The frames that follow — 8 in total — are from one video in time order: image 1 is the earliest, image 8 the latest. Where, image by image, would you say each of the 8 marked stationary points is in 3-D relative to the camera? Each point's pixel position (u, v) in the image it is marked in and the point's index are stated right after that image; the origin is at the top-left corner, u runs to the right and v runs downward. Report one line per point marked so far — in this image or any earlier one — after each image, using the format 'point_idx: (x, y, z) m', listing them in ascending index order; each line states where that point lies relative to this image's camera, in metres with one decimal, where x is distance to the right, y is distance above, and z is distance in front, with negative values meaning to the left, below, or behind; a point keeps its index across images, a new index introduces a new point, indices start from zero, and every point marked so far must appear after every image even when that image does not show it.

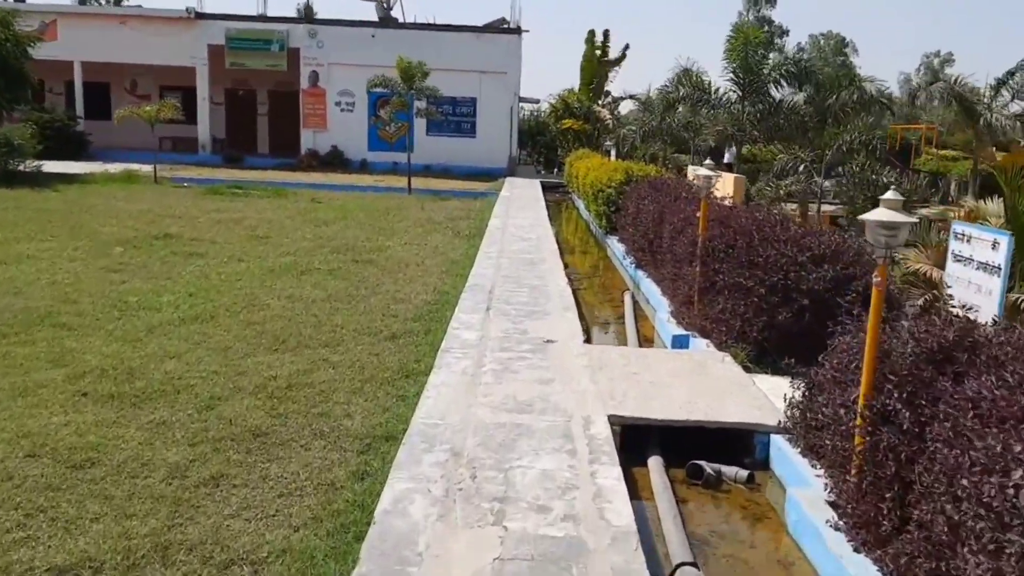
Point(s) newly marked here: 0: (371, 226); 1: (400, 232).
0: (-2.0, +0.9, +11.5) m
1: (-1.5, +0.8, +11.1) m
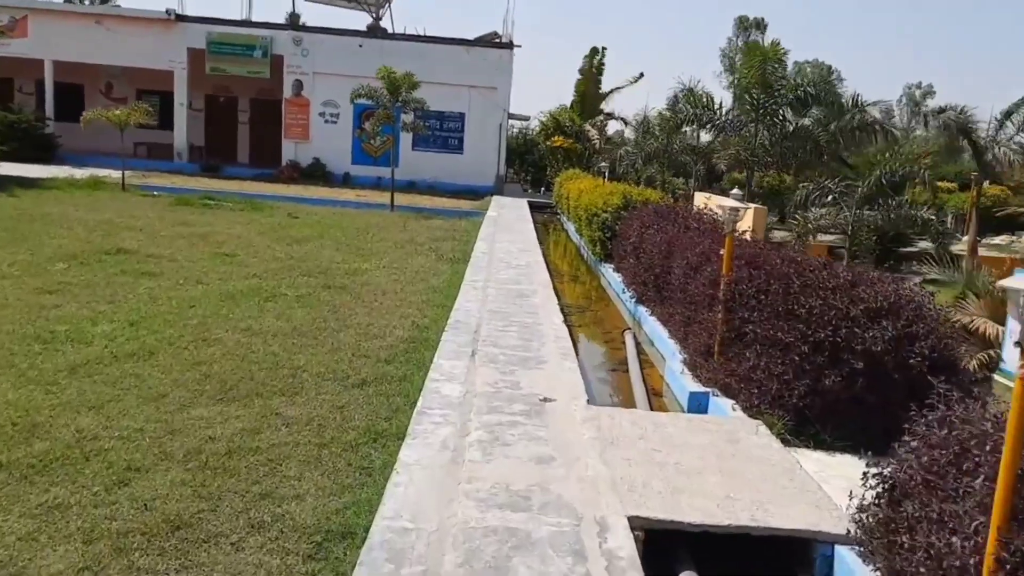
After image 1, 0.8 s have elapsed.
0: (-2.1, +0.5, +10.6) m
1: (-1.6, +0.4, +10.3) m
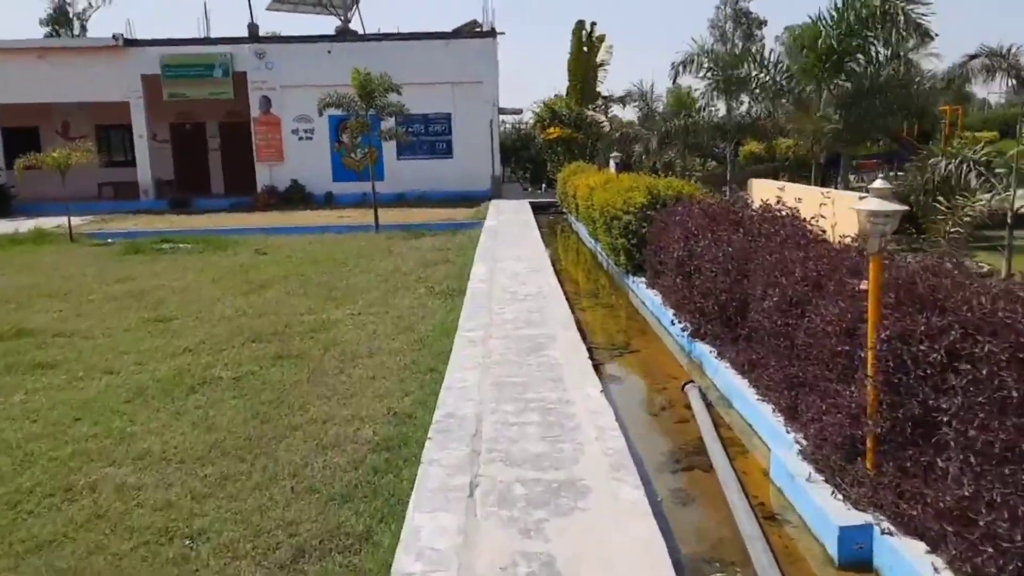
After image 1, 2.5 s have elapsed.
0: (-2.0, 0.0, +8.7) m
1: (-1.6, -0.1, +8.4) m
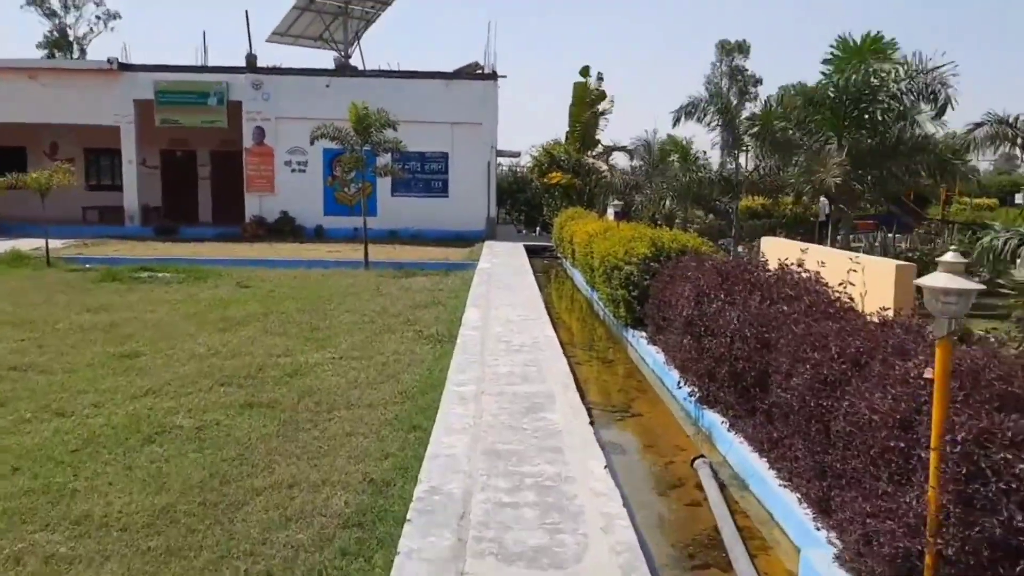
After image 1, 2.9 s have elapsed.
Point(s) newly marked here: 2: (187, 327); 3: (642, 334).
0: (-2.1, -0.4, +8.3) m
1: (-1.6, -0.5, +7.9) m
2: (-3.2, -0.4, +8.1) m
3: (+1.2, -0.4, +7.5) m
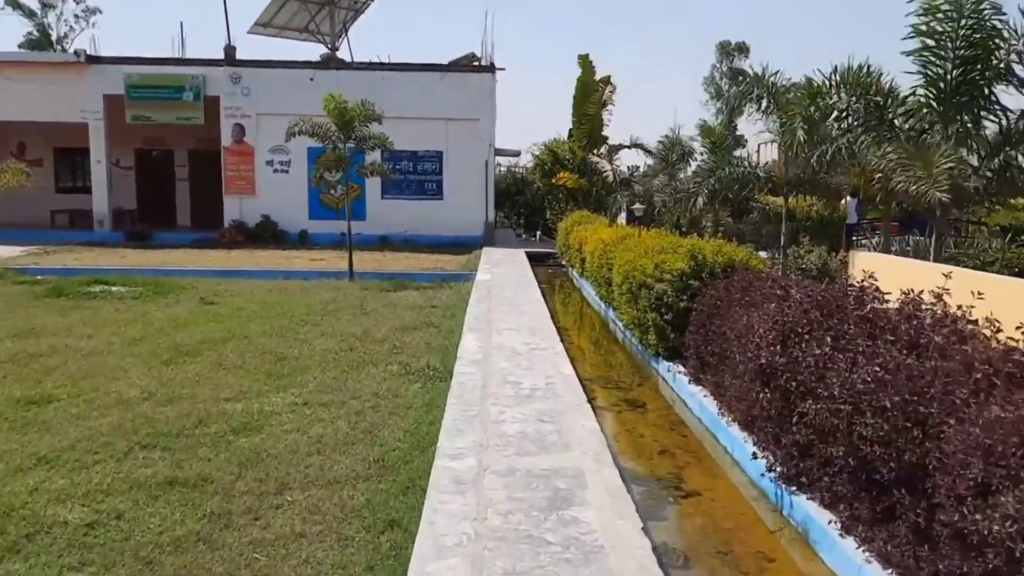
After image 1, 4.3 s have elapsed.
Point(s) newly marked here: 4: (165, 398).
0: (-2.1, -0.6, +6.9) m
1: (-1.6, -0.6, +6.5) m
2: (-3.2, -0.6, +6.7) m
3: (+1.2, -0.6, +6.1) m
4: (-2.4, -0.7, +5.6) m
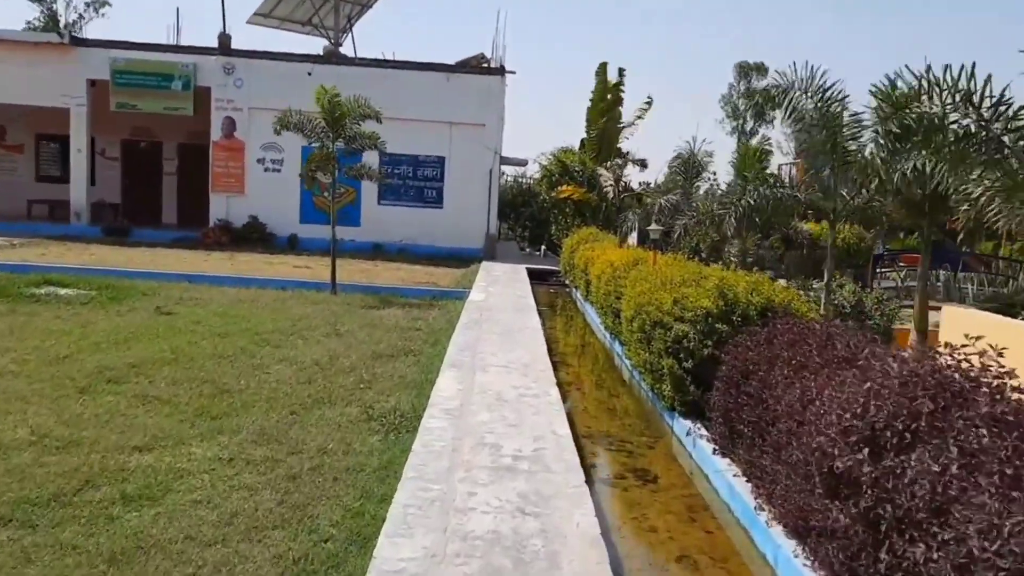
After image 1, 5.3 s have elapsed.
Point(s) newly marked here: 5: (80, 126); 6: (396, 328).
0: (-2.2, -0.7, +5.7) m
1: (-1.7, -0.8, +5.4) m
2: (-3.3, -0.6, +5.6) m
3: (+1.1, -0.9, +5.0) m
4: (-2.5, -0.8, +4.5) m
5: (-8.8, +3.3, +16.7) m
6: (-1.2, -0.4, +8.7) m
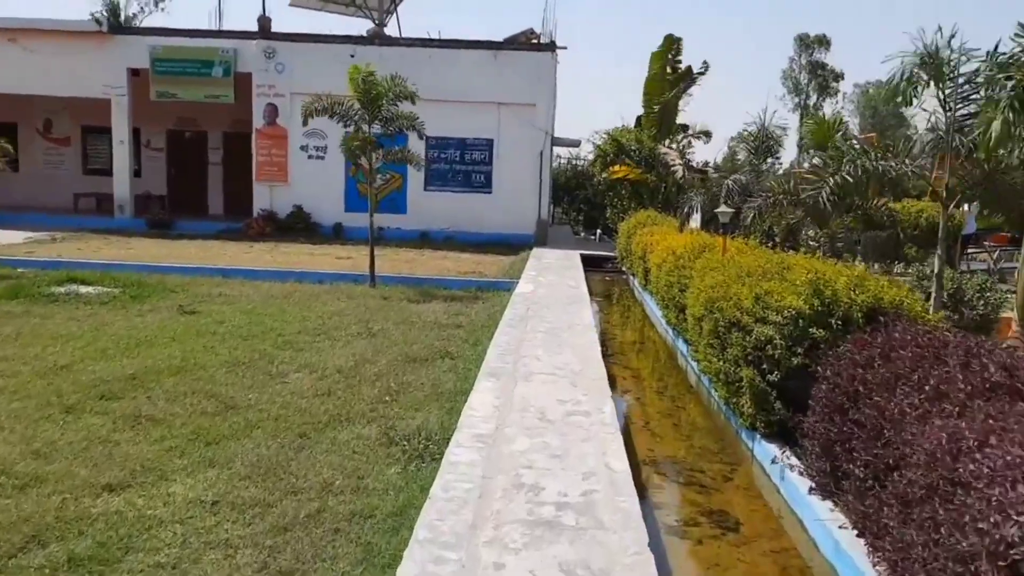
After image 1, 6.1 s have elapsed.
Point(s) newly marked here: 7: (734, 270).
0: (-1.9, -0.7, +5.0) m
1: (-1.4, -0.8, +4.6) m
2: (-3.0, -0.7, +5.0) m
3: (+1.4, -0.9, +4.0) m
4: (-2.3, -0.9, +3.8) m
5: (-7.8, +3.4, +16.4) m
6: (-0.7, -0.4, +7.9) m
7: (+1.5, +0.1, +5.5) m
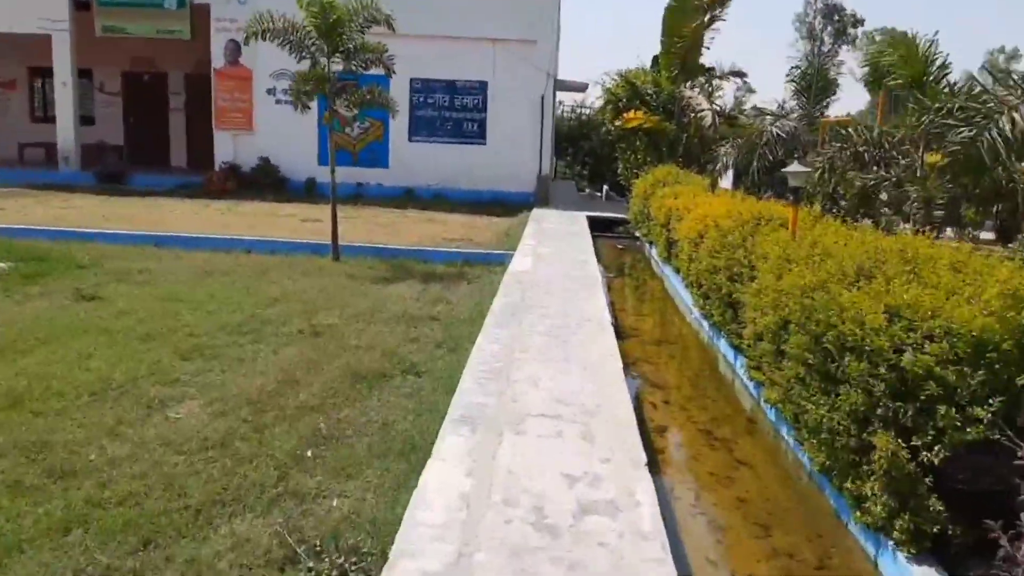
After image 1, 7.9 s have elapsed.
0: (-1.9, -0.7, +3.3) m
1: (-1.5, -0.8, +2.9) m
2: (-3.1, -0.7, +3.2) m
3: (+1.3, -0.9, +2.3) m
4: (-2.3, -1.0, +2.0) m
5: (-7.8, +4.1, +14.4) m
6: (-0.8, -0.2, +6.1) m
7: (+1.4, +0.1, +3.7) m
